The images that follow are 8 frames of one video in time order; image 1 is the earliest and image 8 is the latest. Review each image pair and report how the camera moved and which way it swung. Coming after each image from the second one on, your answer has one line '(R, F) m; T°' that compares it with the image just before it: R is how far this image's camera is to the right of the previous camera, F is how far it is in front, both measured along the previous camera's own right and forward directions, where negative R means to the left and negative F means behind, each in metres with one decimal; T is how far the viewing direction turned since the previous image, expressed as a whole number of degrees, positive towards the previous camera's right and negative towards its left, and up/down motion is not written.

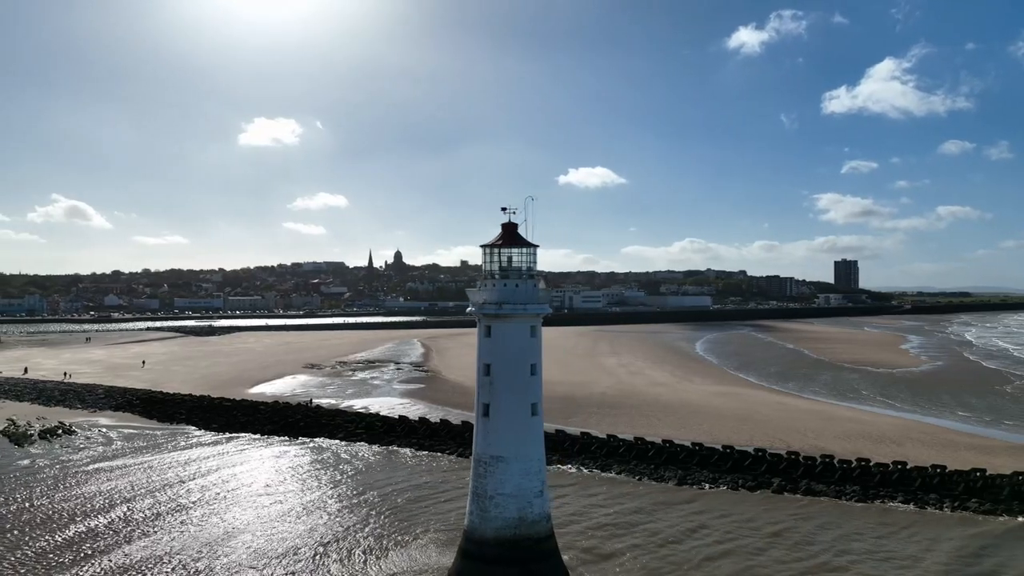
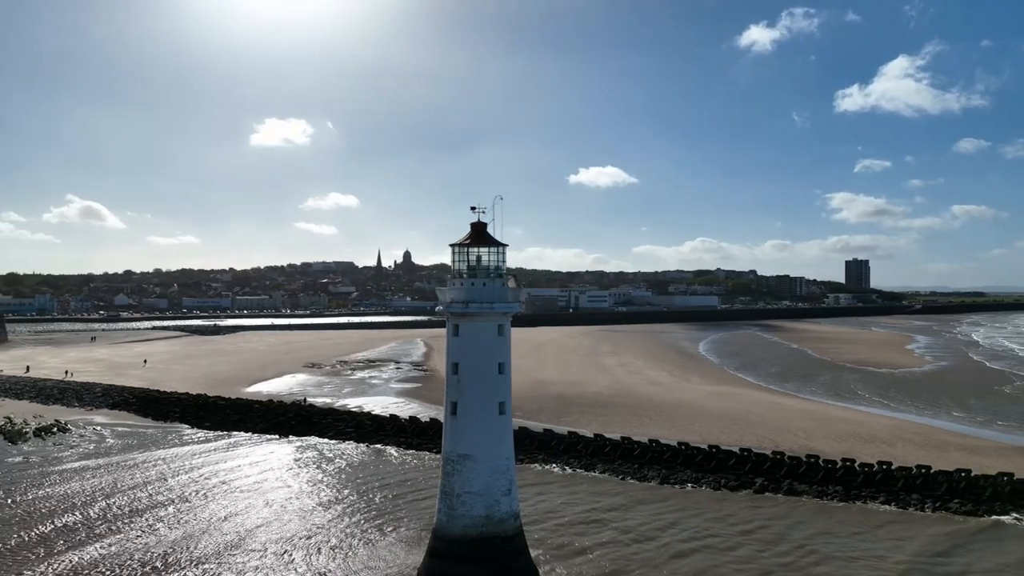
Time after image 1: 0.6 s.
(+0.6, 0.0) m; -1°
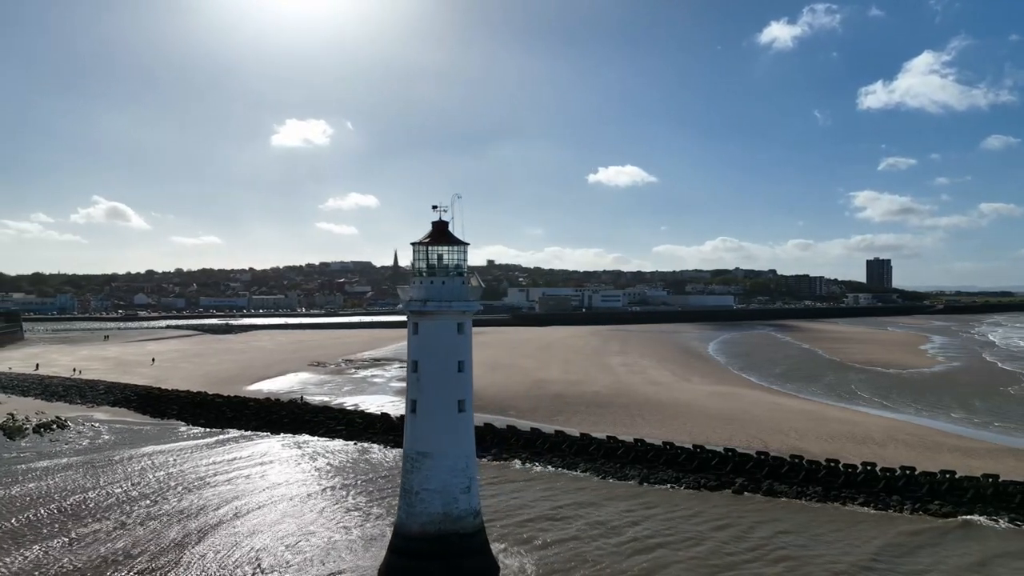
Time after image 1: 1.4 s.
(+0.8, 0.0) m; -1°
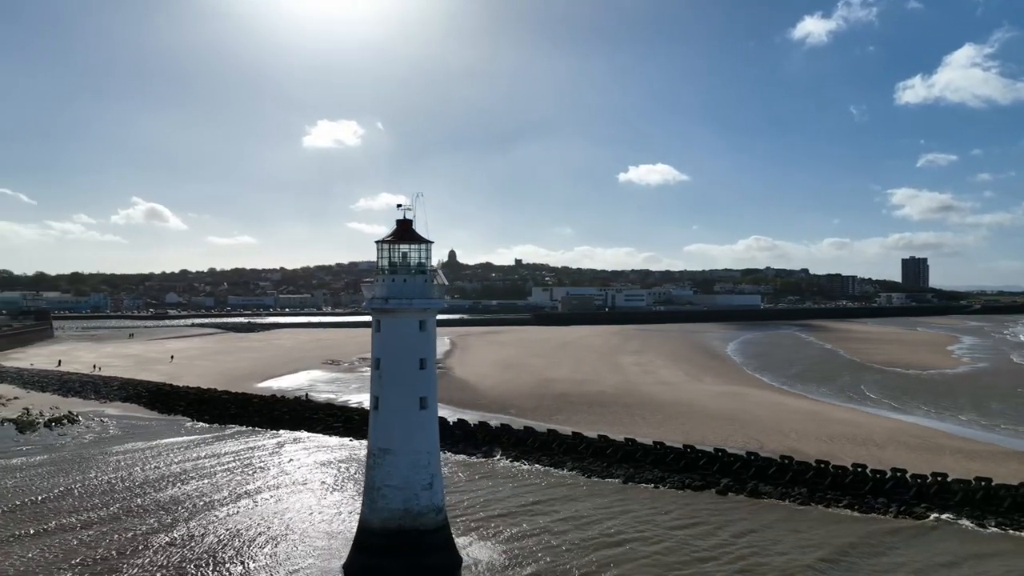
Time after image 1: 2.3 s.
(+1.0, 0.0) m; -2°
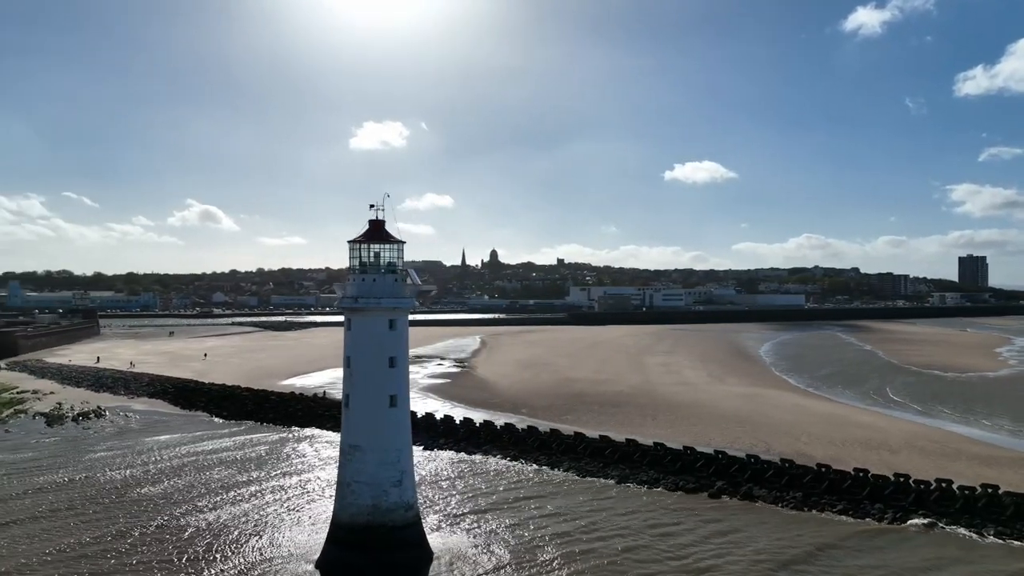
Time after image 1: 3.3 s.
(+1.1, 0.0) m; -4°
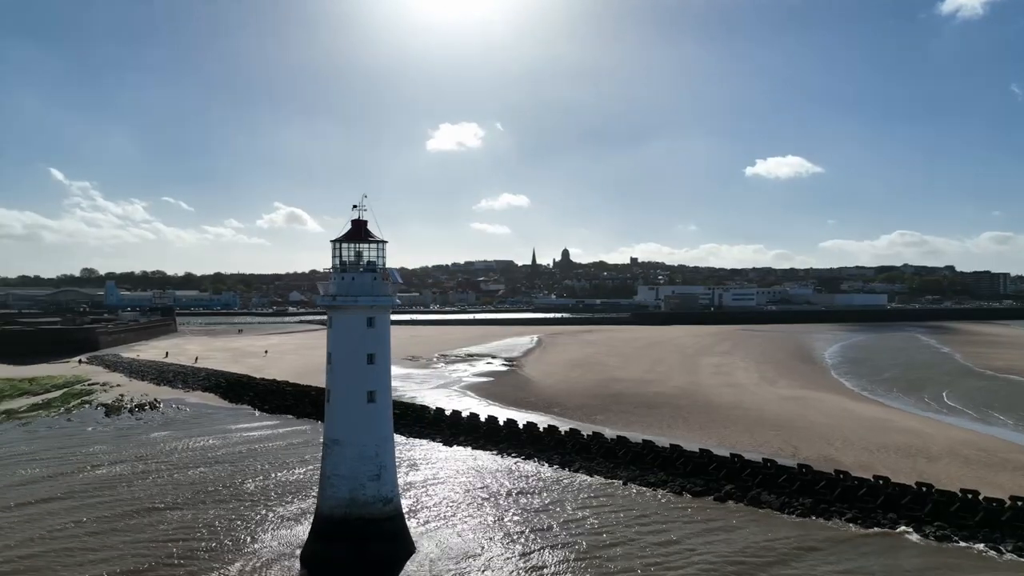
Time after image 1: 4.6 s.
(+1.5, 0.0) m; -6°
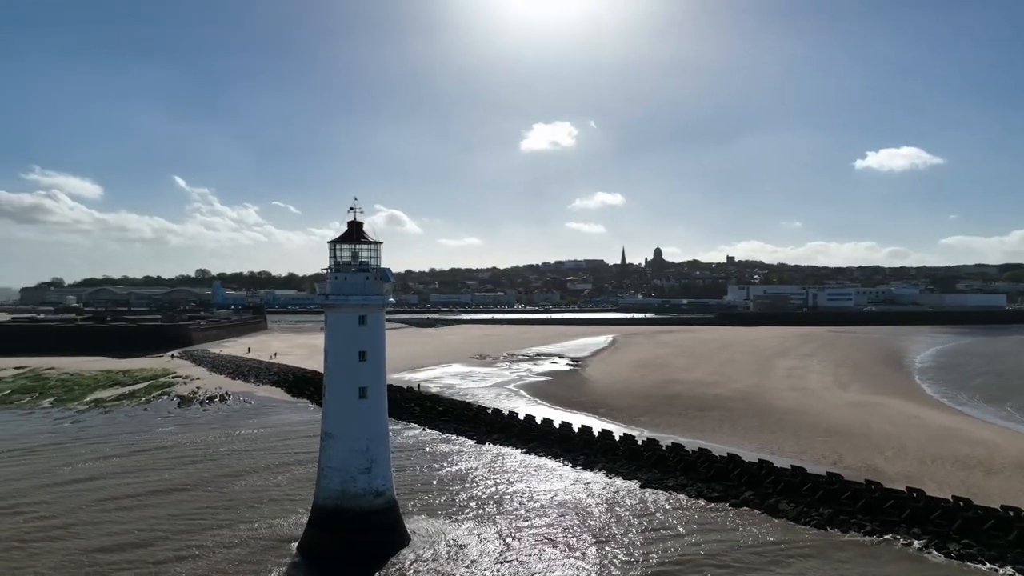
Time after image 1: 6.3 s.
(+1.6, 0.0) m; -8°
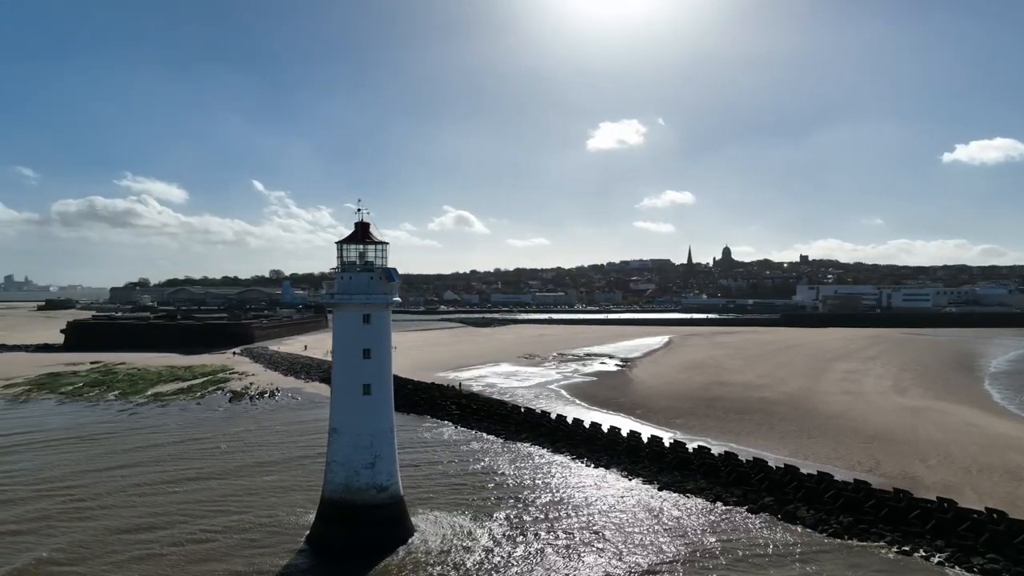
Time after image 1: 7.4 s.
(+1.0, 0.0) m; -5°
